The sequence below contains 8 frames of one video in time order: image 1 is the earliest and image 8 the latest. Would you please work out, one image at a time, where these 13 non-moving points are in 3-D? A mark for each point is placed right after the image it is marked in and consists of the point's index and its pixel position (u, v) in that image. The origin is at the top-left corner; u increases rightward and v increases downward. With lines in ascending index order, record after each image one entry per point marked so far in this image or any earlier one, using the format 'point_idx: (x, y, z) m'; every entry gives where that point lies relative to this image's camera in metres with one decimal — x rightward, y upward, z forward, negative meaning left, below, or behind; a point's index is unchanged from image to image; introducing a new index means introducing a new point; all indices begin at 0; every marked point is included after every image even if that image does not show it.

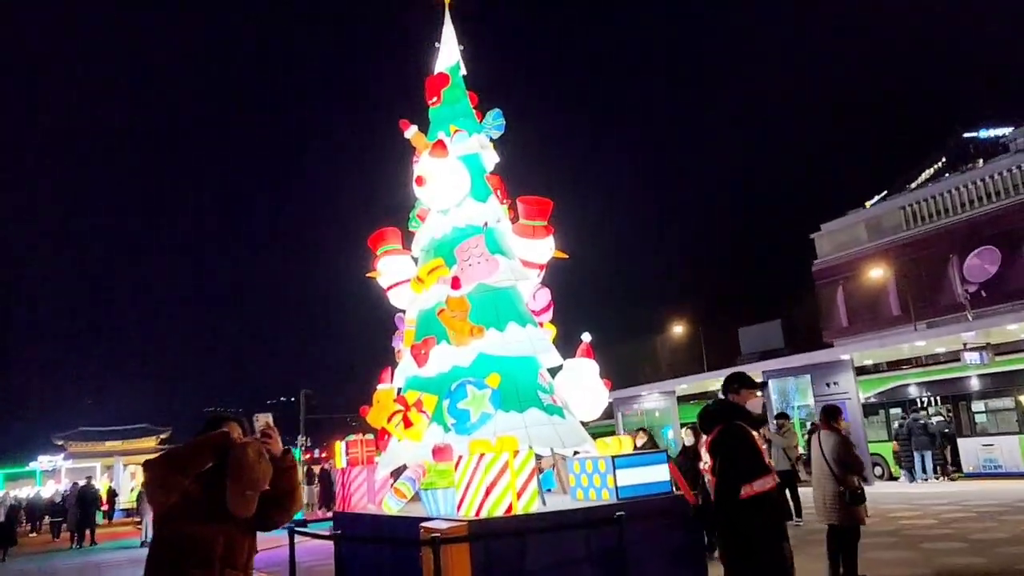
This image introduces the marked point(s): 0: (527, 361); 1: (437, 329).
0: (+0.2, -0.9, +10.4) m
1: (-1.0, -0.5, +10.9) m
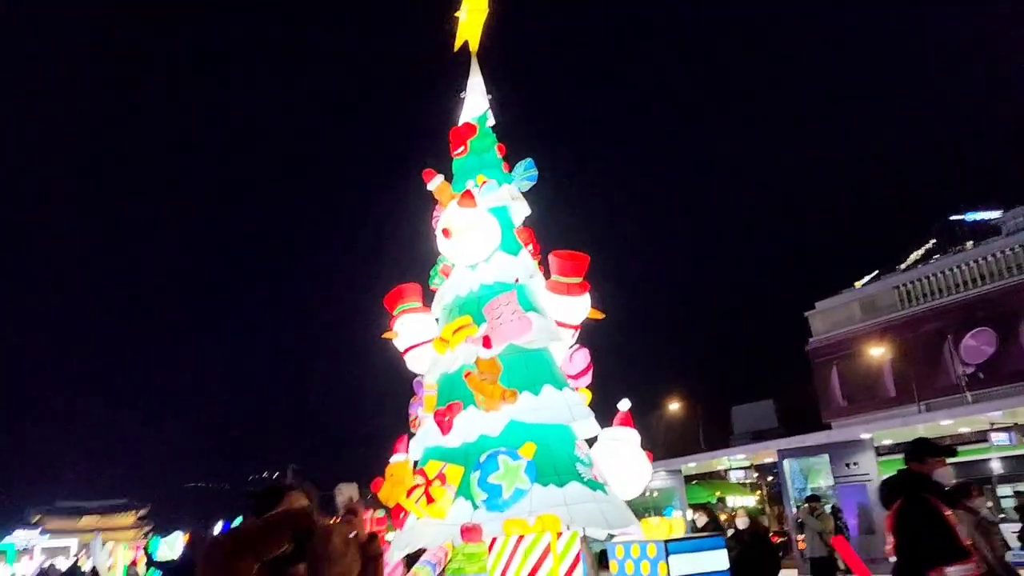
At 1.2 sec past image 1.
0: (+0.6, -1.6, +9.4) m
1: (-0.6, -1.3, +9.9) m
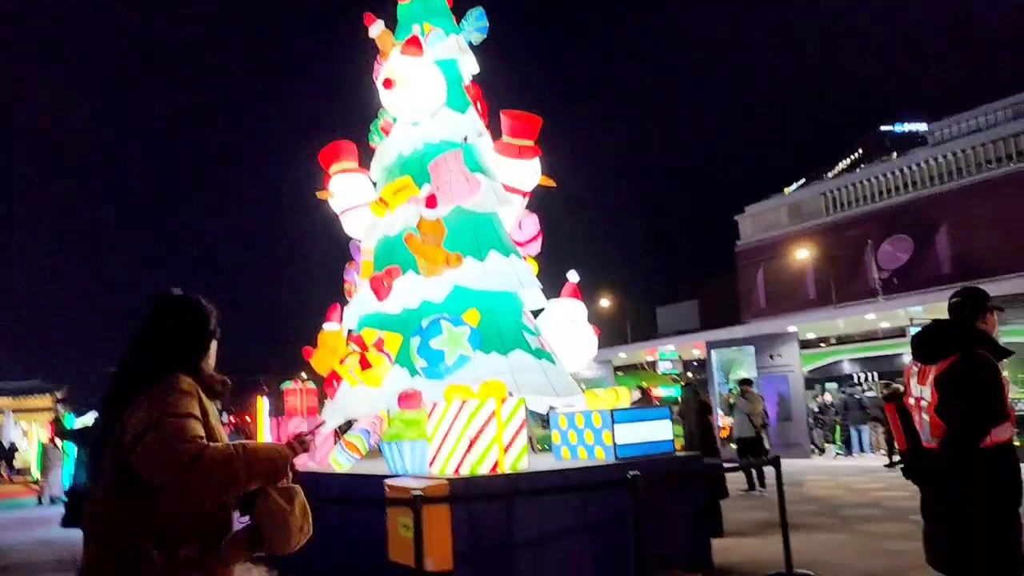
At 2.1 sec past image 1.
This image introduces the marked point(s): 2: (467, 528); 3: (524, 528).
0: (0.0, -0.1, +8.9) m
1: (-1.2, +0.3, +9.3) m
2: (-0.4, -2.0, +6.8) m
3: (+0.1, -2.1, +7.1) m
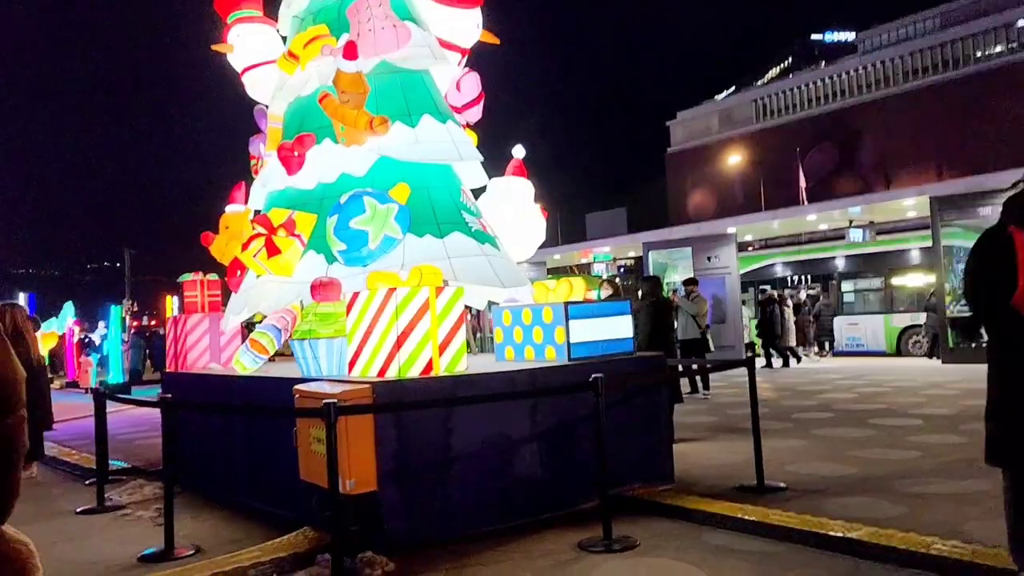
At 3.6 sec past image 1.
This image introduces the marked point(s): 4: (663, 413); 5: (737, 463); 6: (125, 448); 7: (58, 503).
0: (-0.6, +1.1, +7.5) m
1: (-1.9, +1.6, +7.7) m
2: (-0.8, -1.1, +5.7) m
3: (-0.3, -1.1, +6.0) m
4: (+1.3, -1.1, +7.0) m
5: (+2.2, -1.7, +7.9) m
6: (-5.6, -2.3, +11.7) m
7: (-4.5, -2.1, +8.0) m
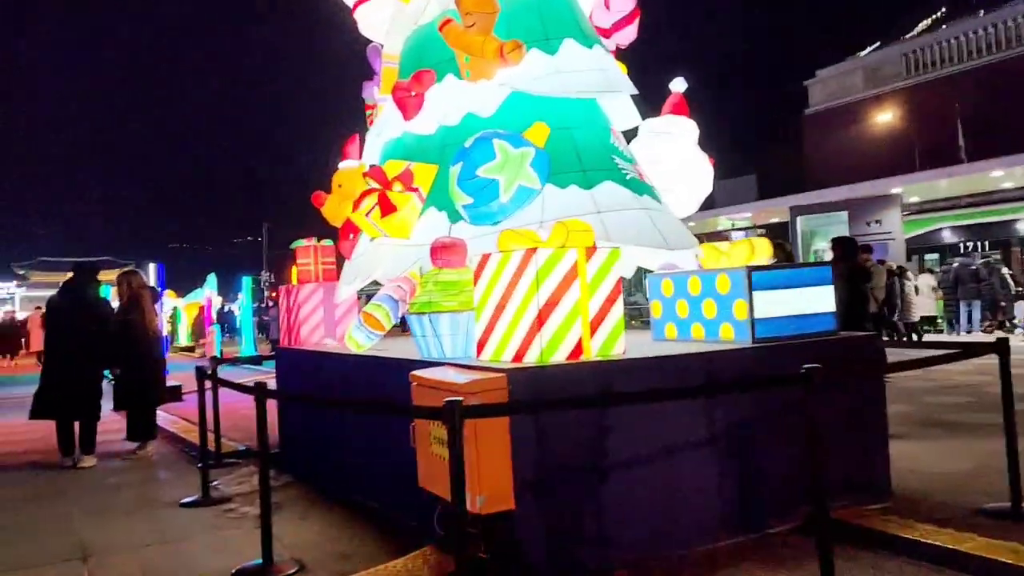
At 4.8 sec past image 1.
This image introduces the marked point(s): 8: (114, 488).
0: (+0.6, +1.3, +6.1) m
1: (-0.6, +1.9, +6.5) m
2: (+0.1, -0.8, +4.4) m
3: (+0.6, -0.9, +4.6) m
4: (+2.4, -0.8, +5.4) m
5: (+3.4, -1.4, +6.1) m
6: (-3.7, -1.9, +11.1) m
7: (-3.1, -1.8, +7.3) m
8: (-3.7, -1.8, +7.6) m
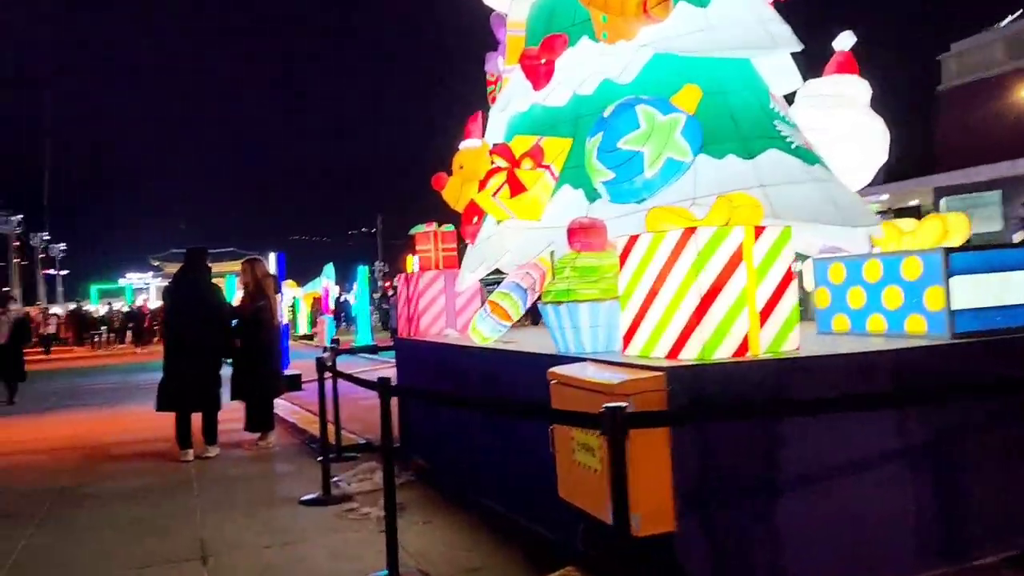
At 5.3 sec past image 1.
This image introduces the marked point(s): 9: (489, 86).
0: (+1.5, +1.4, +5.4) m
1: (+0.4, +1.9, +5.9) m
2: (+0.9, -0.8, +3.7) m
3: (+1.4, -0.8, +3.9) m
4: (+3.3, -0.7, +4.5) m
5: (+4.3, -1.3, +5.0) m
6: (-2.0, -1.7, +10.9) m
7: (-2.0, -1.7, +7.1) m
8: (-2.5, -1.7, +7.4) m
9: (-0.2, +1.8, +7.4) m
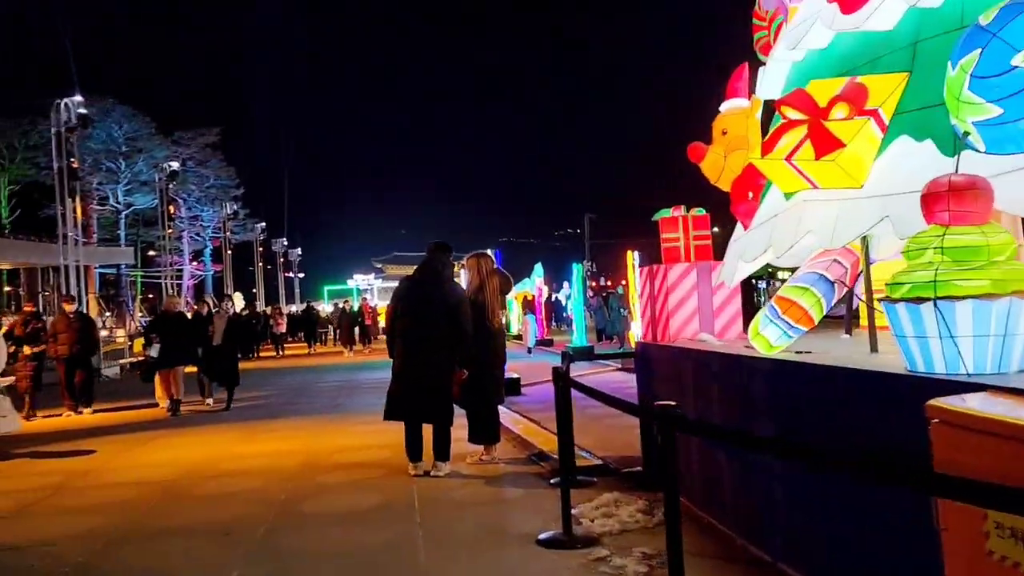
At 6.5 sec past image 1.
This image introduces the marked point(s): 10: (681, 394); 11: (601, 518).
0: (+3.0, +1.5, +3.5) m
1: (+2.0, +2.0, +4.3) m
2: (+1.9, -0.7, +2.1) m
3: (+2.5, -0.8, +2.1) m
4: (+4.5, -0.7, +2.2) m
5: (+5.6, -1.2, +2.5) m
6: (+0.9, -1.7, +9.7) m
7: (0.0, -1.7, +6.0) m
8: (-0.4, -1.7, +6.4) m
9: (+1.8, +1.9, +5.9) m
10: (+1.3, -0.8, +6.2) m
11: (+0.6, -1.6, +5.9) m
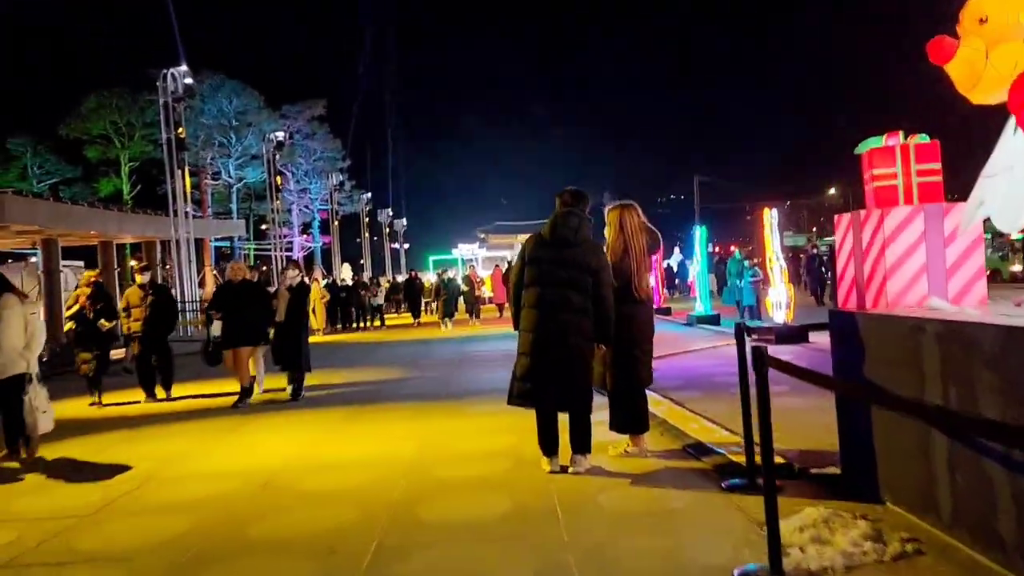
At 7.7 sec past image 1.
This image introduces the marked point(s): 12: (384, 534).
0: (+3.6, +1.7, +1.7) m
1: (+2.7, +2.2, +2.5) m
2: (+2.4, -0.6, +0.4) m
3: (+3.0, -0.6, +0.4) m
4: (+4.9, -0.5, +0.2) m
5: (+6.2, -1.1, +0.4) m
6: (+2.4, -1.3, +8.2) m
7: (+1.0, -1.4, +4.6) m
8: (+0.7, -1.4, +5.1) m
9: (+2.7, +2.1, +4.2) m
10: (+2.3, -0.5, +4.6) m
11: (+1.6, -1.4, +4.5) m
12: (-0.8, -1.5, +5.0) m
